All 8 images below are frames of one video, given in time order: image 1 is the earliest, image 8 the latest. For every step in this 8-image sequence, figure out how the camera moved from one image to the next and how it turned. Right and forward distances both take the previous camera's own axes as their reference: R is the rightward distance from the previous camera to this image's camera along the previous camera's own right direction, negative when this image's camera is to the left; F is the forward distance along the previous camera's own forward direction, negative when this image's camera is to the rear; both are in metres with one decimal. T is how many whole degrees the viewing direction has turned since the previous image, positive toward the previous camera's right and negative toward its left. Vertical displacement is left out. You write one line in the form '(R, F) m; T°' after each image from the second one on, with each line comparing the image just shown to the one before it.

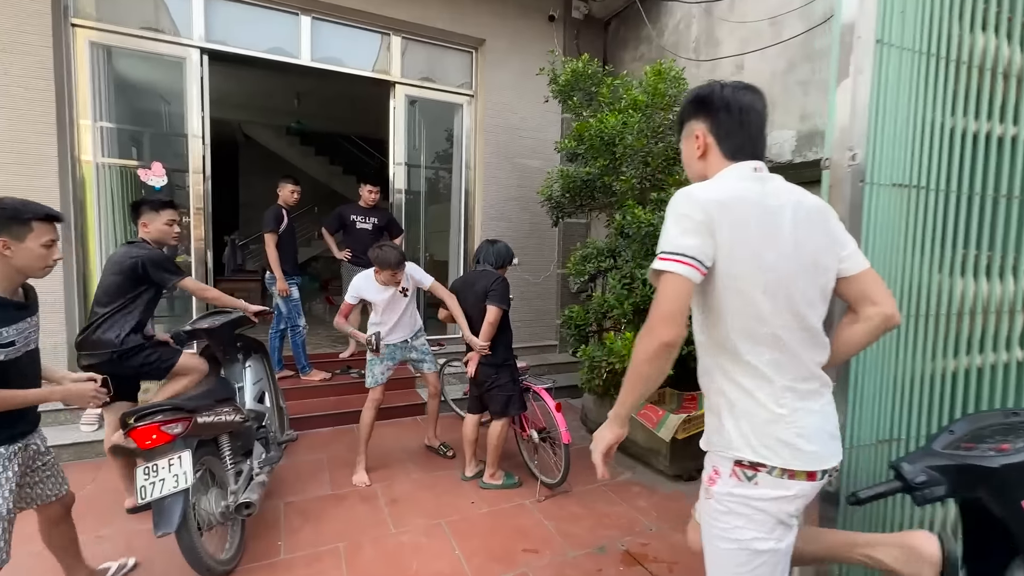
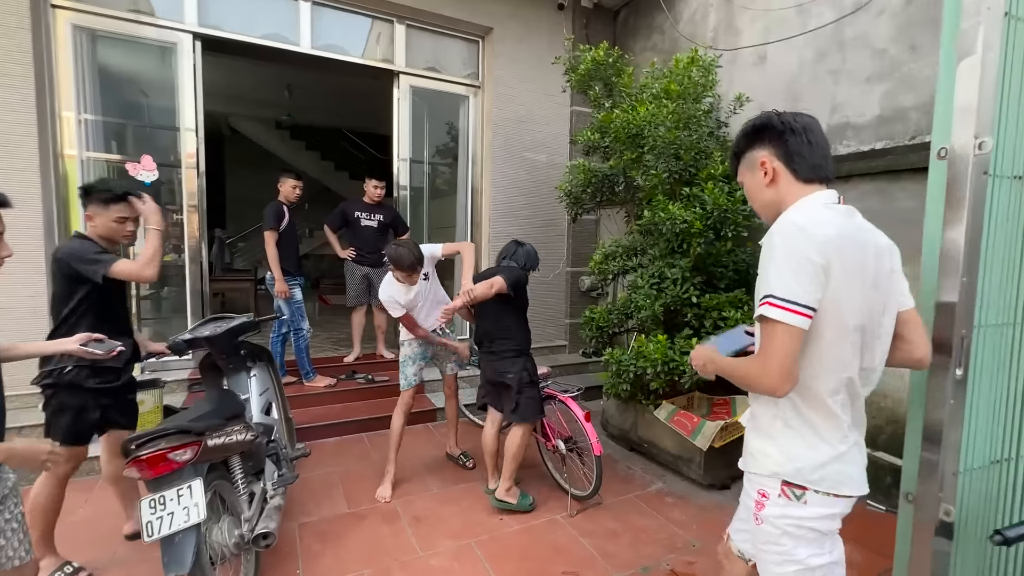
(-0.2, +0.2) m; +1°
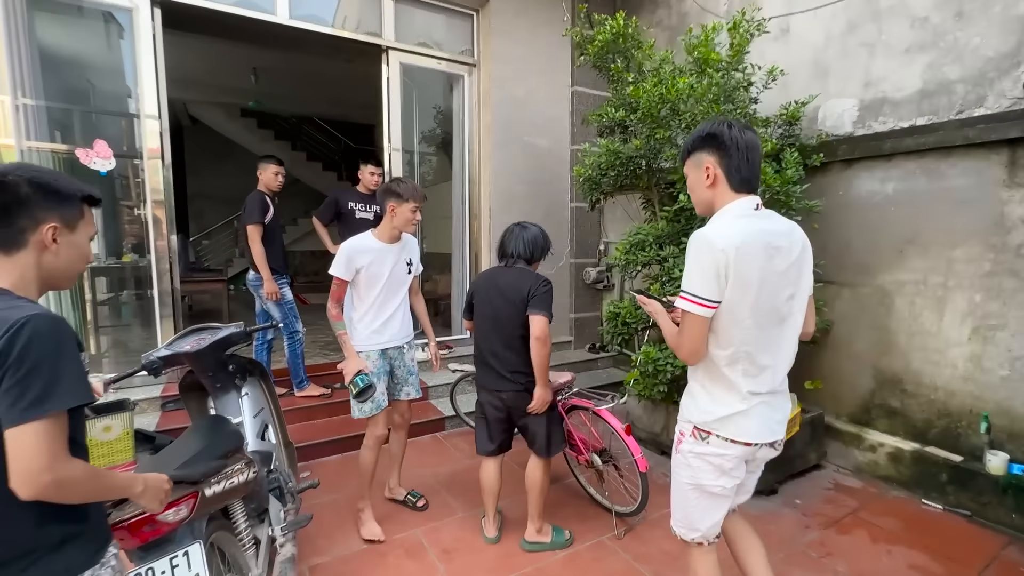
(-0.3, +0.4) m; +3°
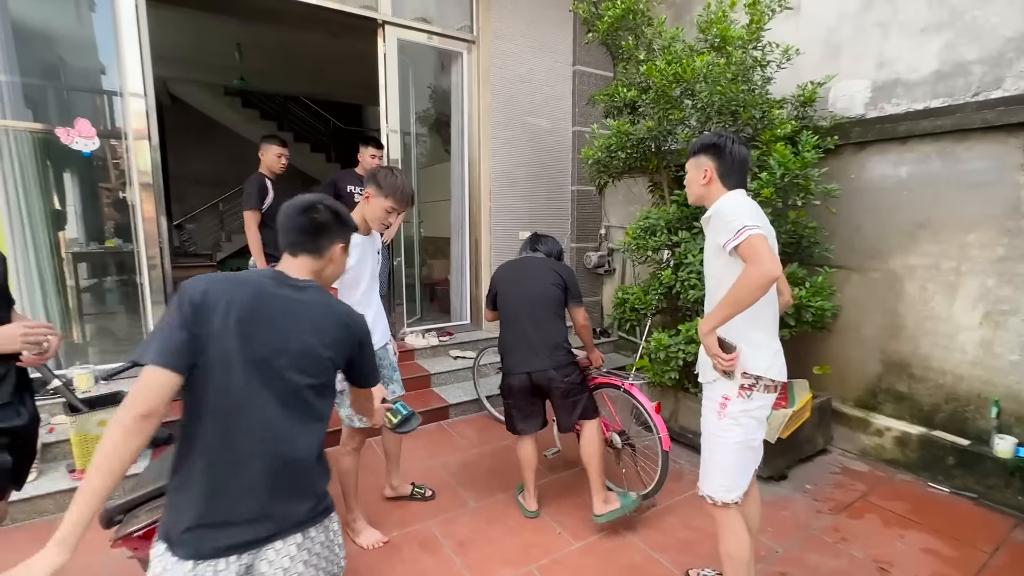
(-0.1, +0.1) m; +1°
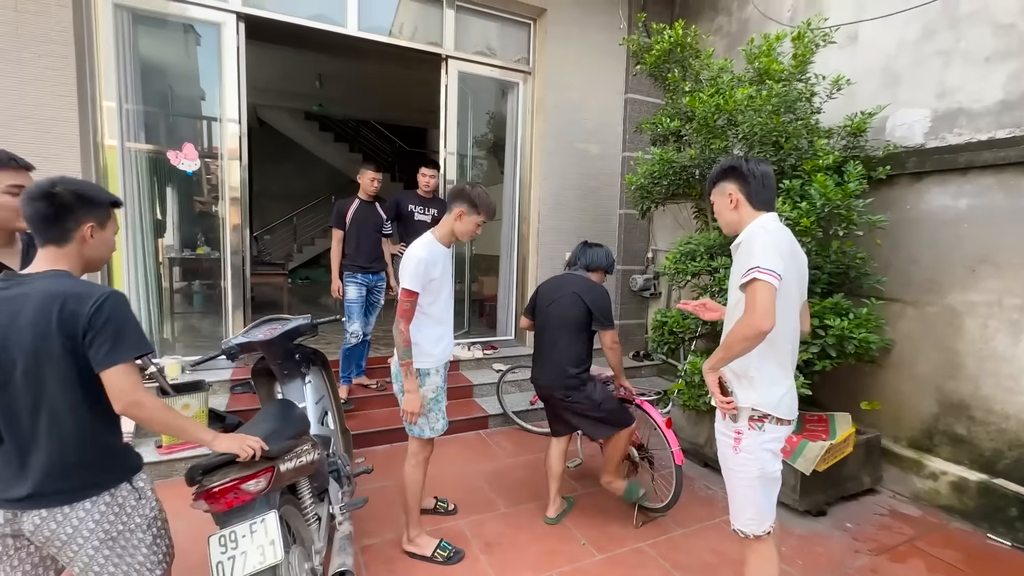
(+0.1, -0.2) m; -7°
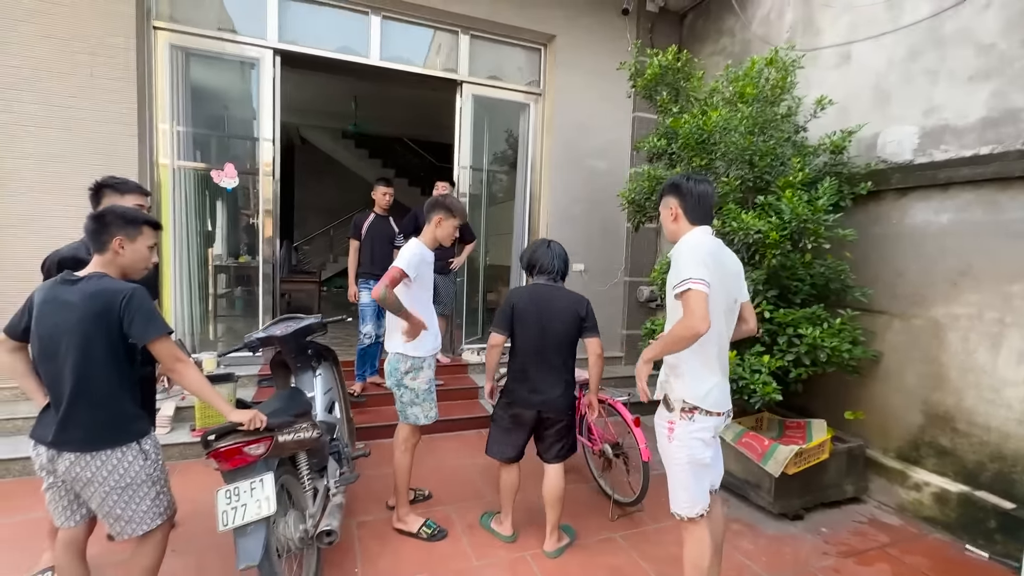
(+0.3, -0.3) m; -4°
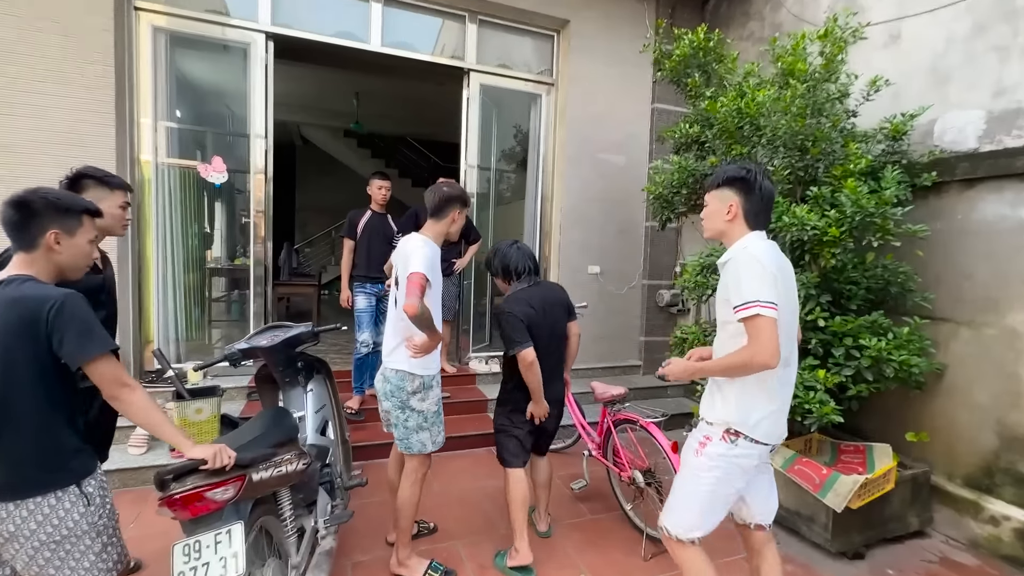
(-0.1, +0.4) m; 0°
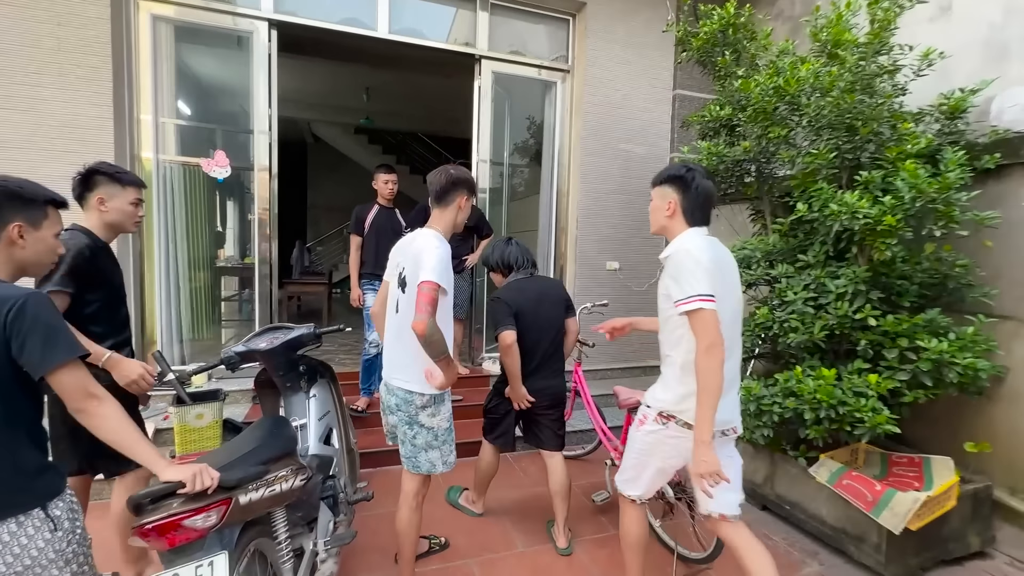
(0.0, +0.2) m; -2°
